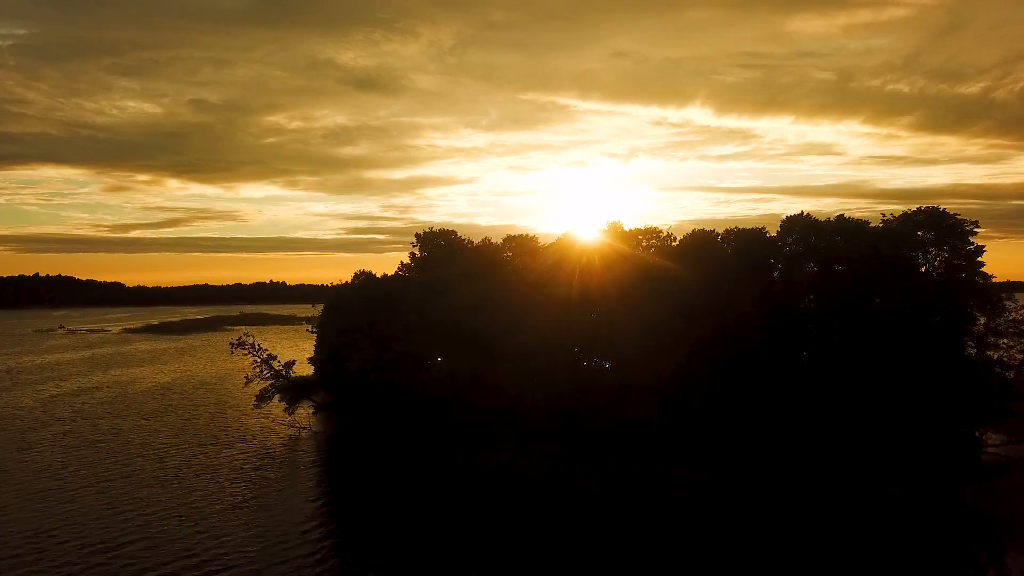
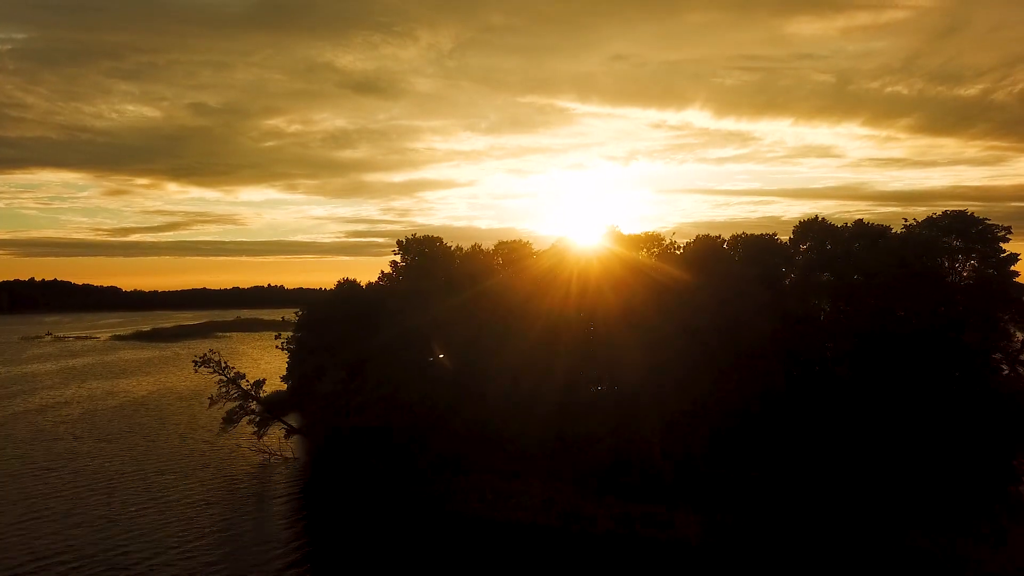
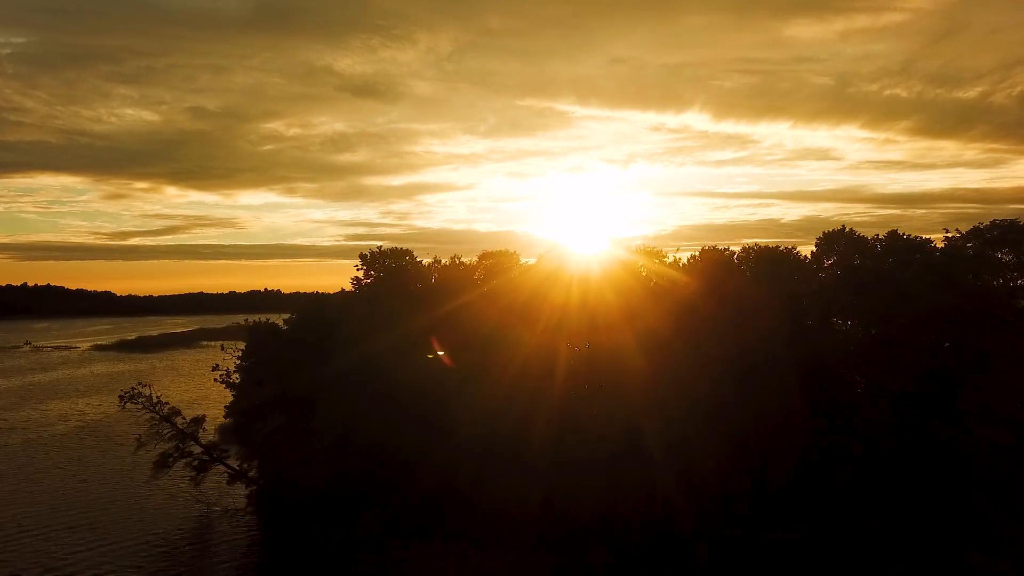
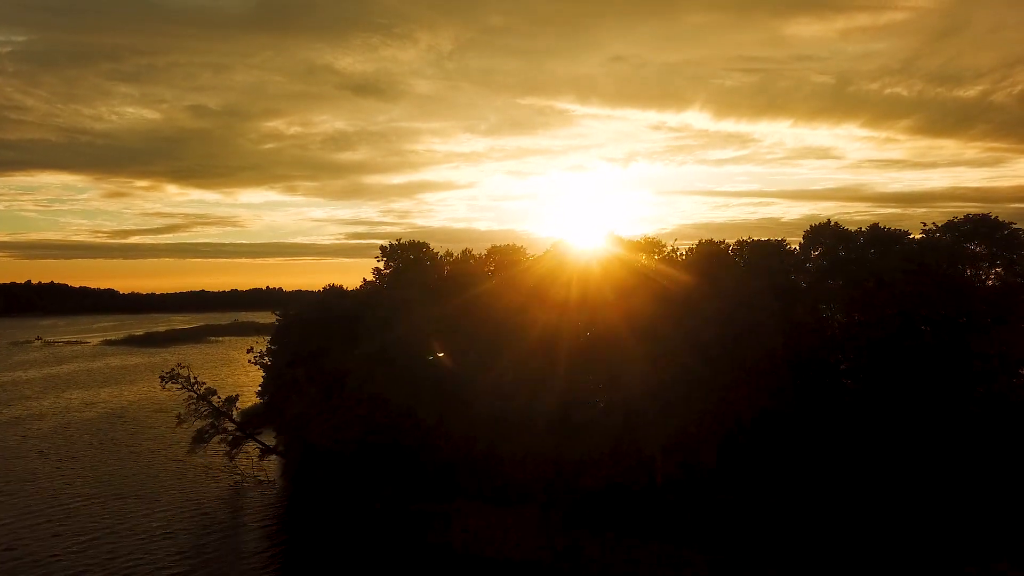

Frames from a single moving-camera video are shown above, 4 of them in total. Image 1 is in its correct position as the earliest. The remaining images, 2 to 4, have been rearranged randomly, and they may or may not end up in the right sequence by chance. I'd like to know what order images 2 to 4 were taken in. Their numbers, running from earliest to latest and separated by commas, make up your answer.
2, 4, 3
